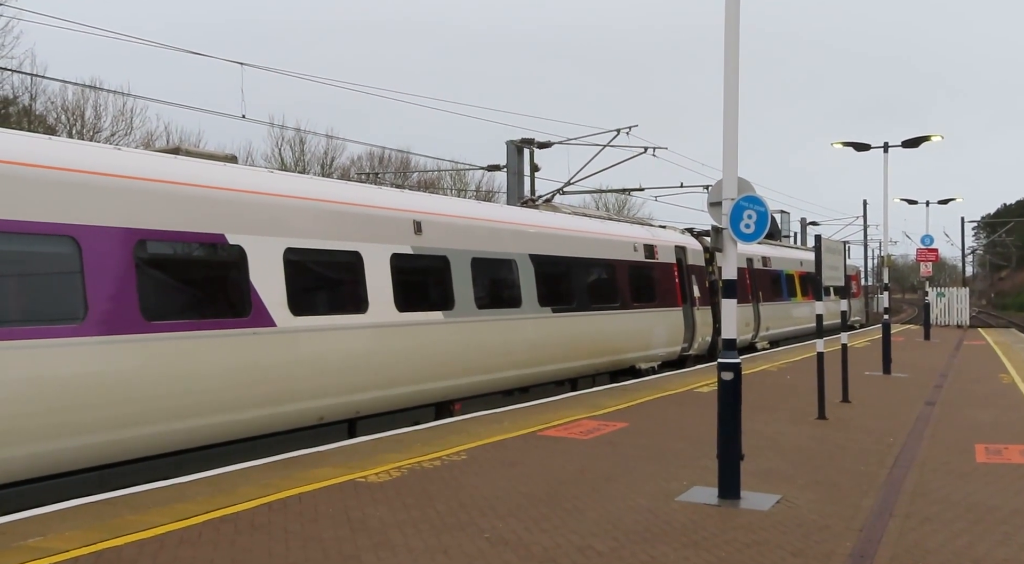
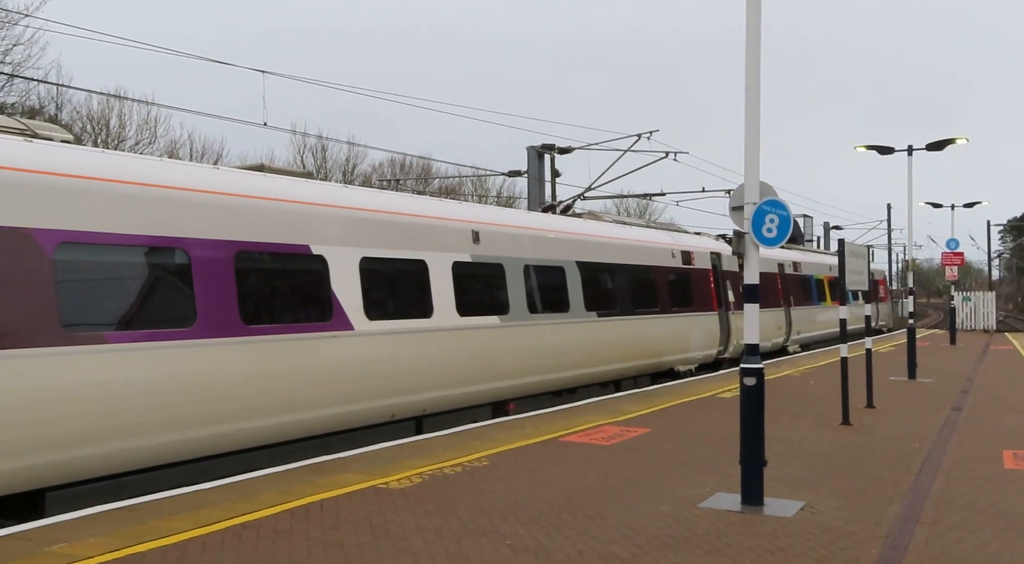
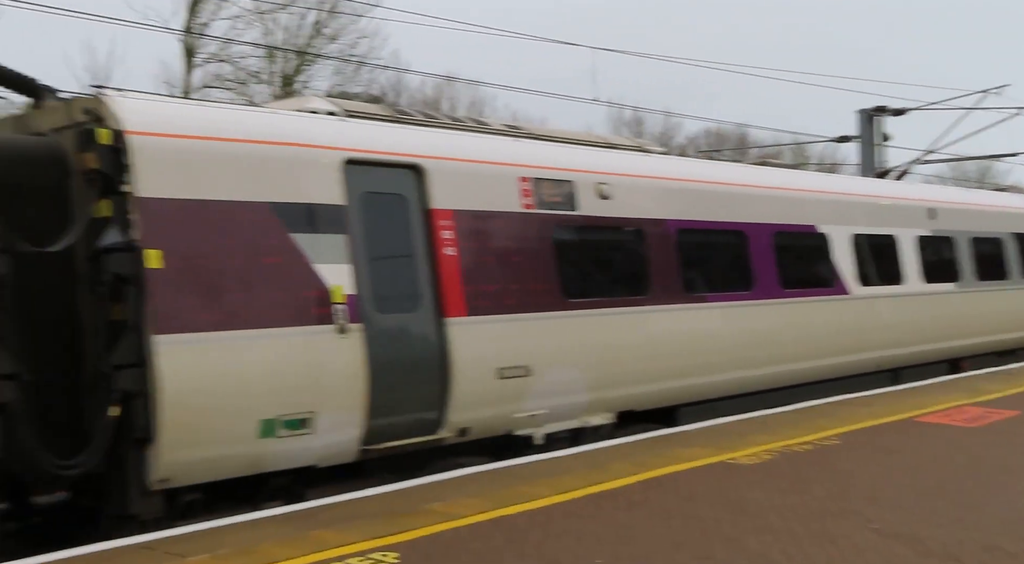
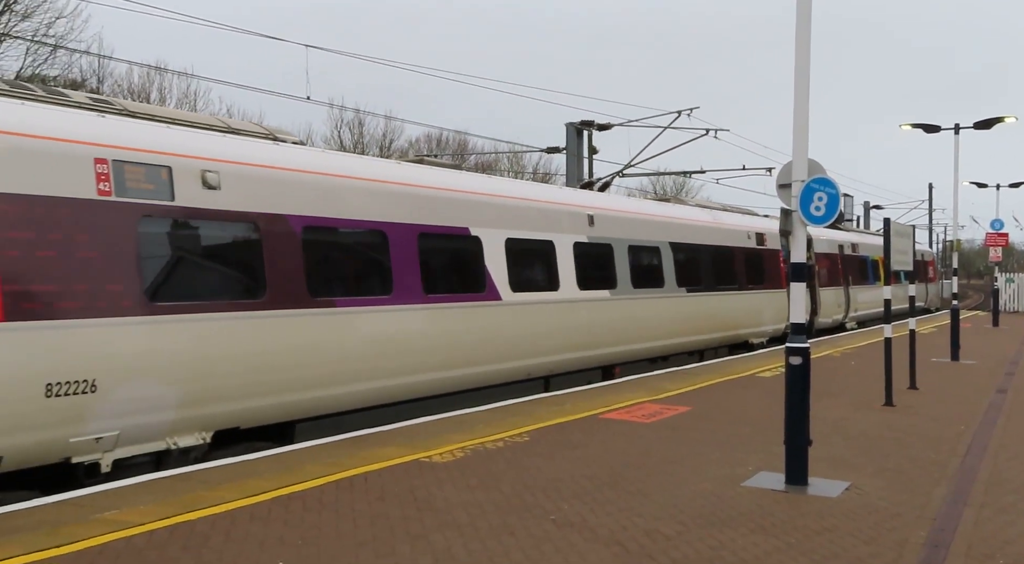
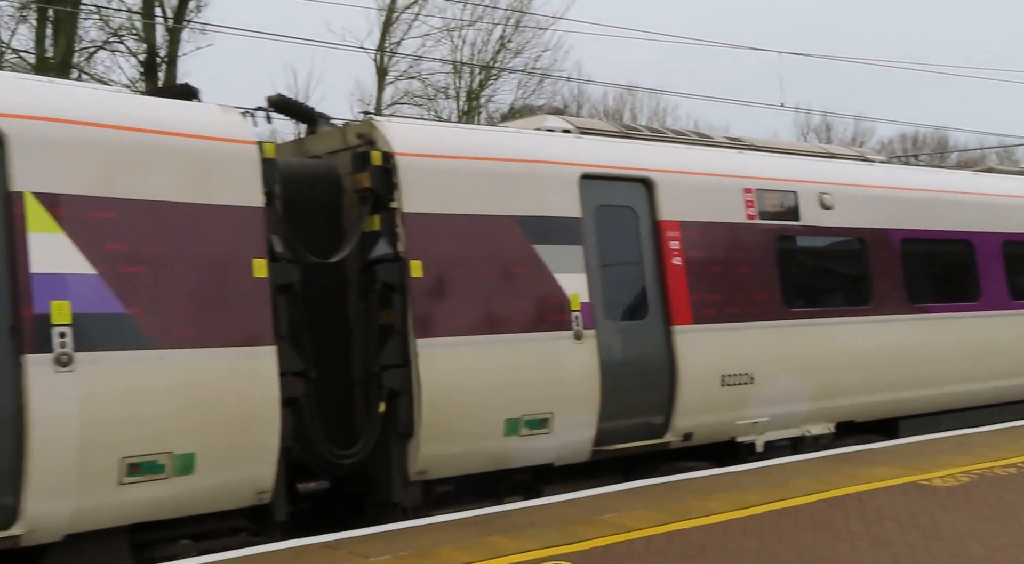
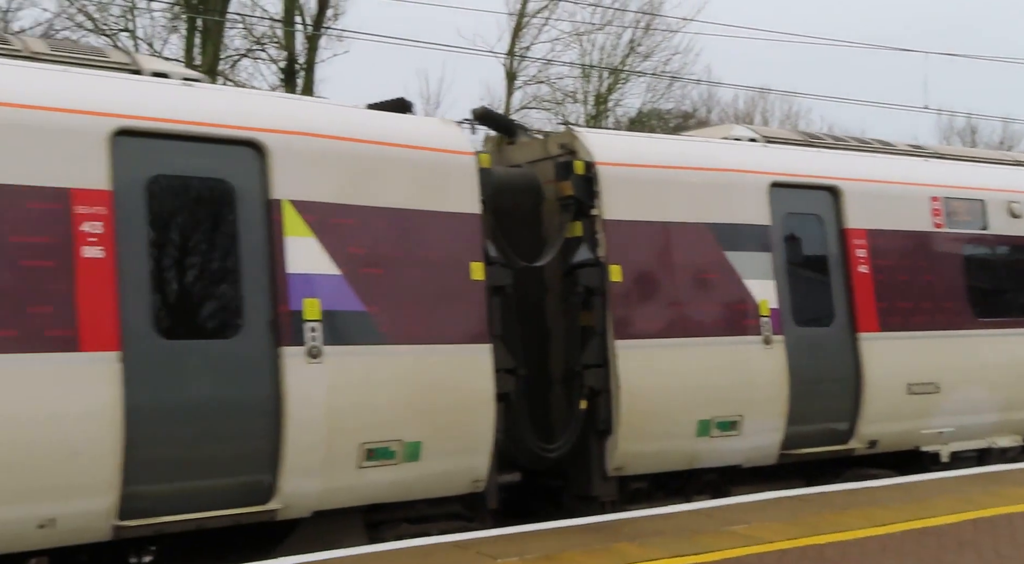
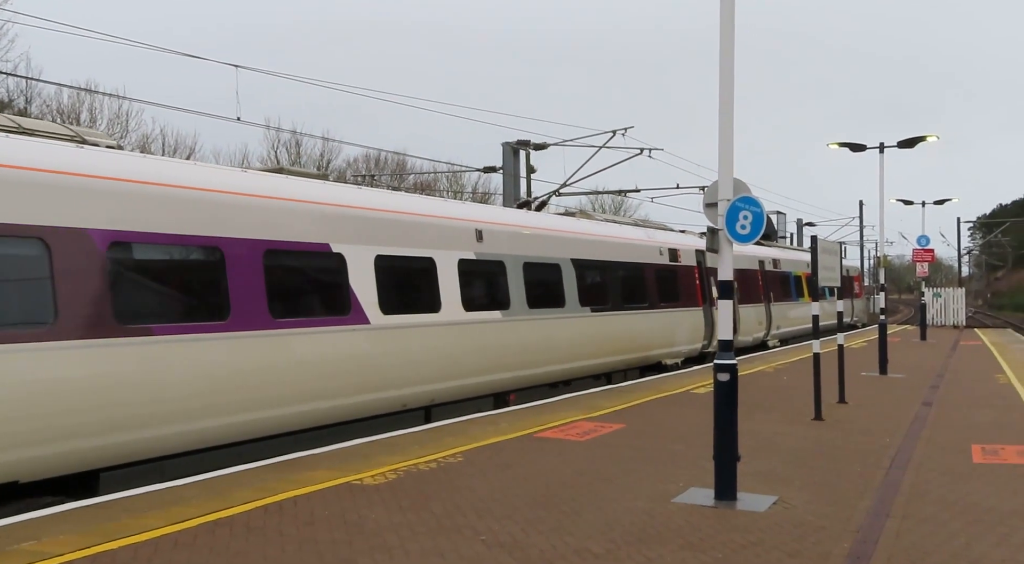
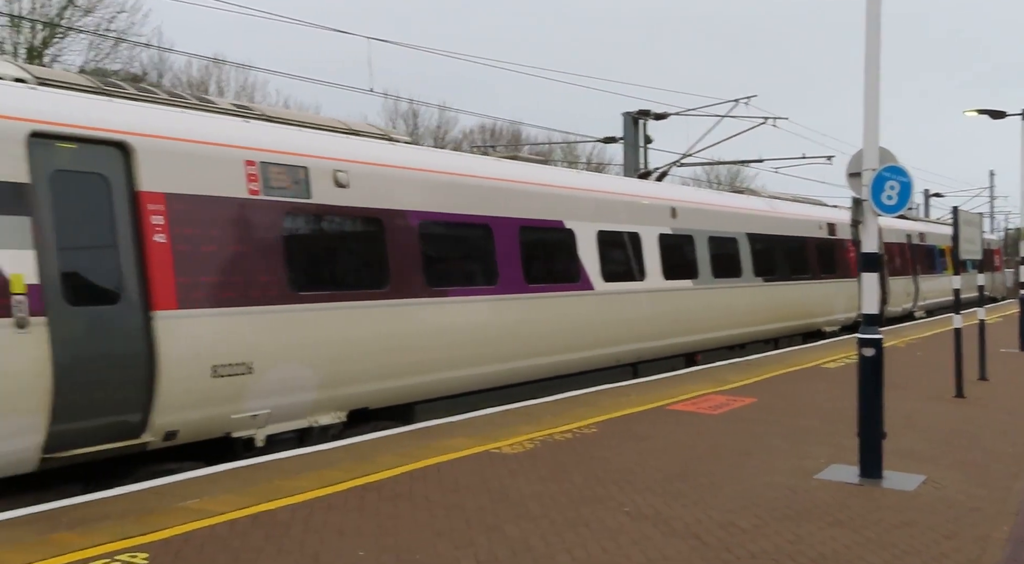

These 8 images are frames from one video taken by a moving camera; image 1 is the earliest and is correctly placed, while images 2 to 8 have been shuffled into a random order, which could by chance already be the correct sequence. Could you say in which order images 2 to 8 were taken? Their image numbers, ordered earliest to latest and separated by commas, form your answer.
2, 7, 4, 8, 3, 5, 6
